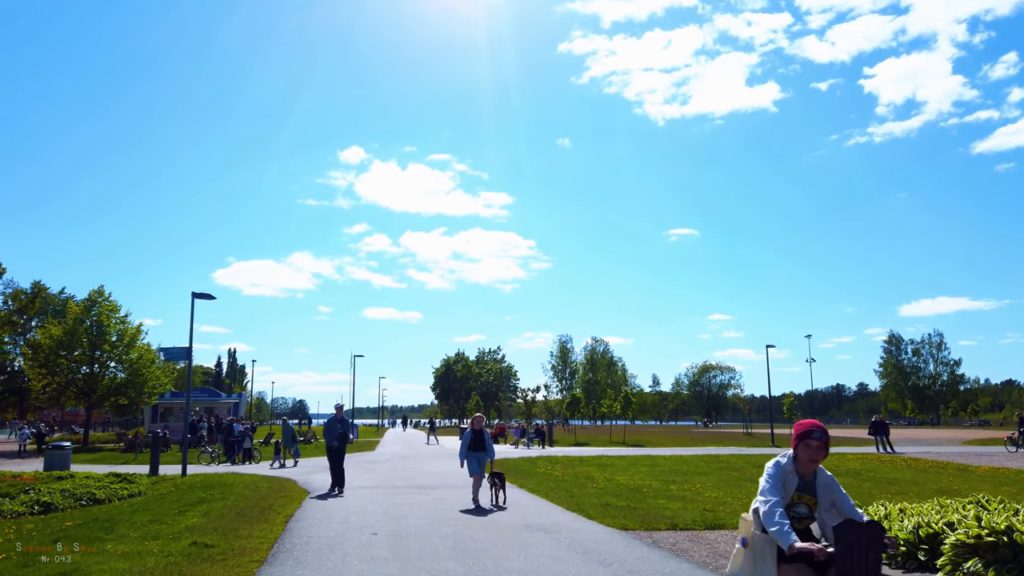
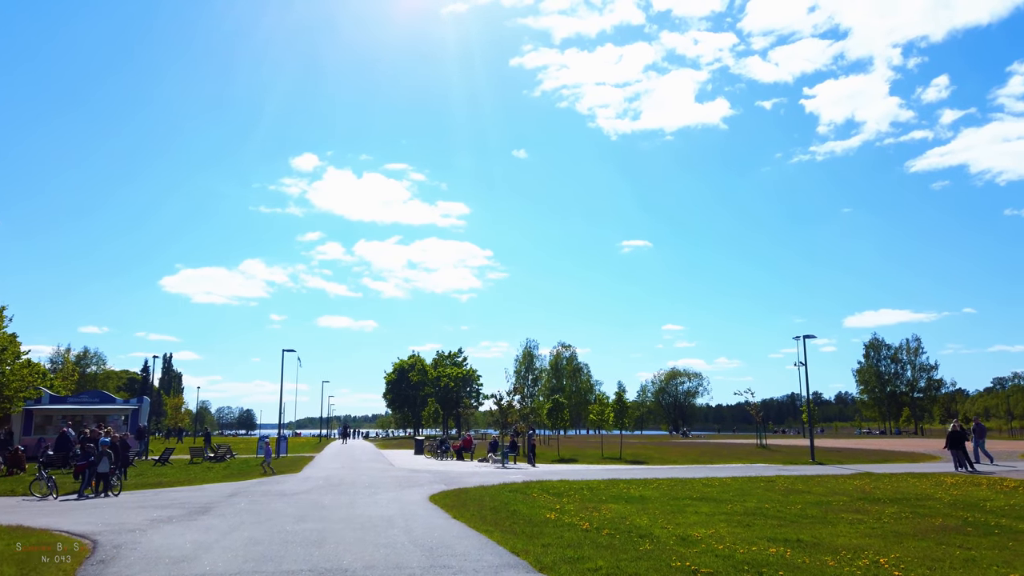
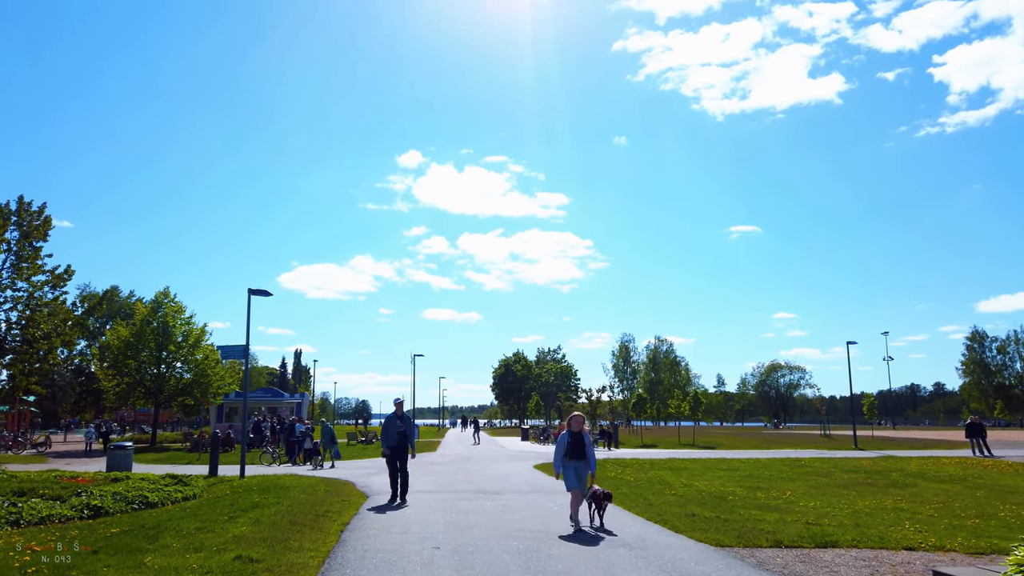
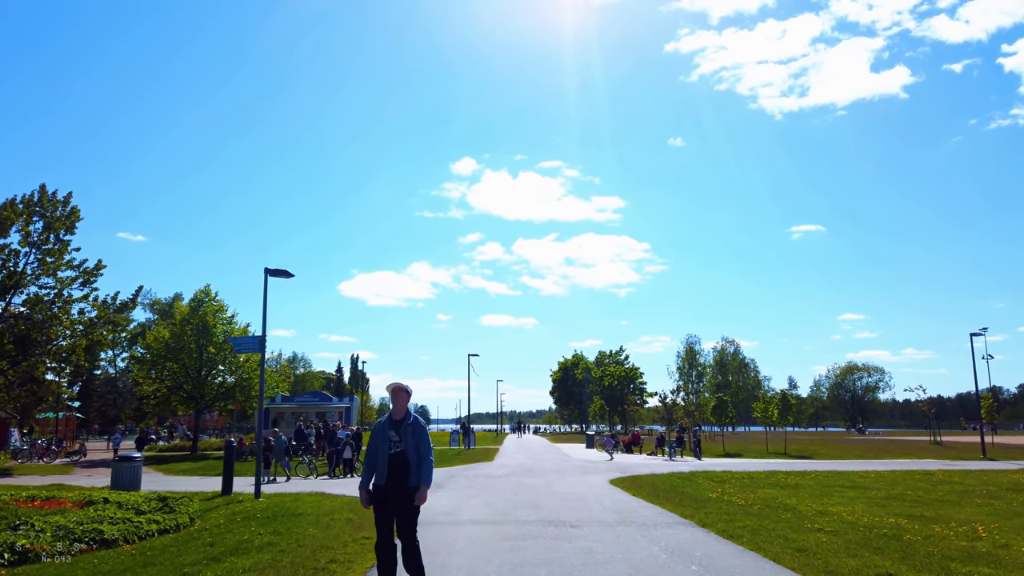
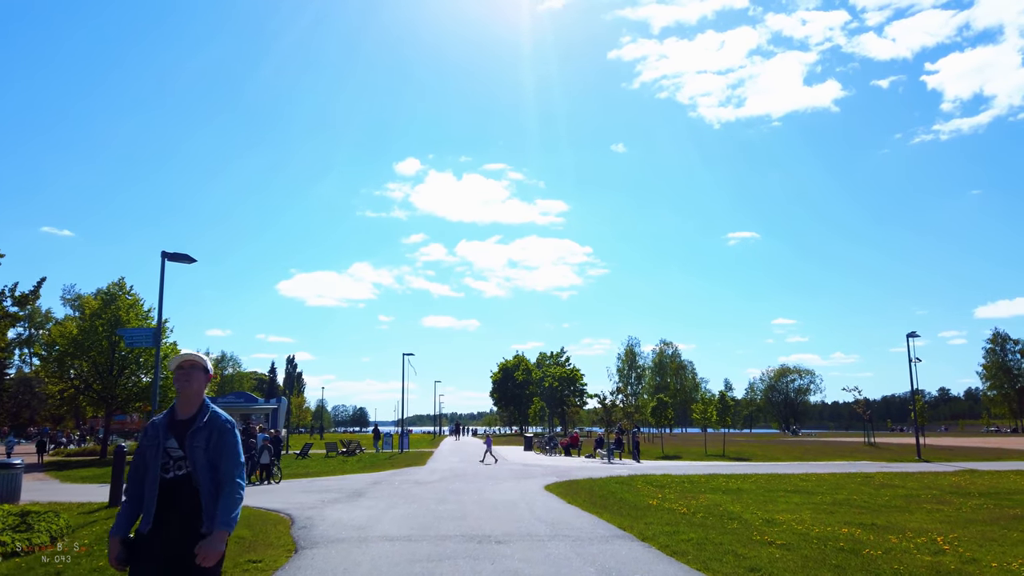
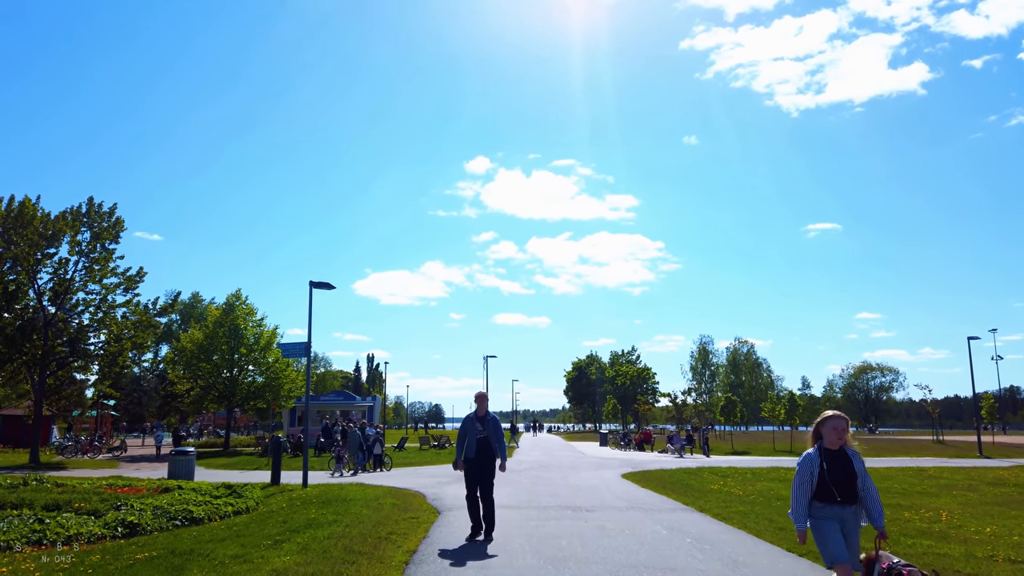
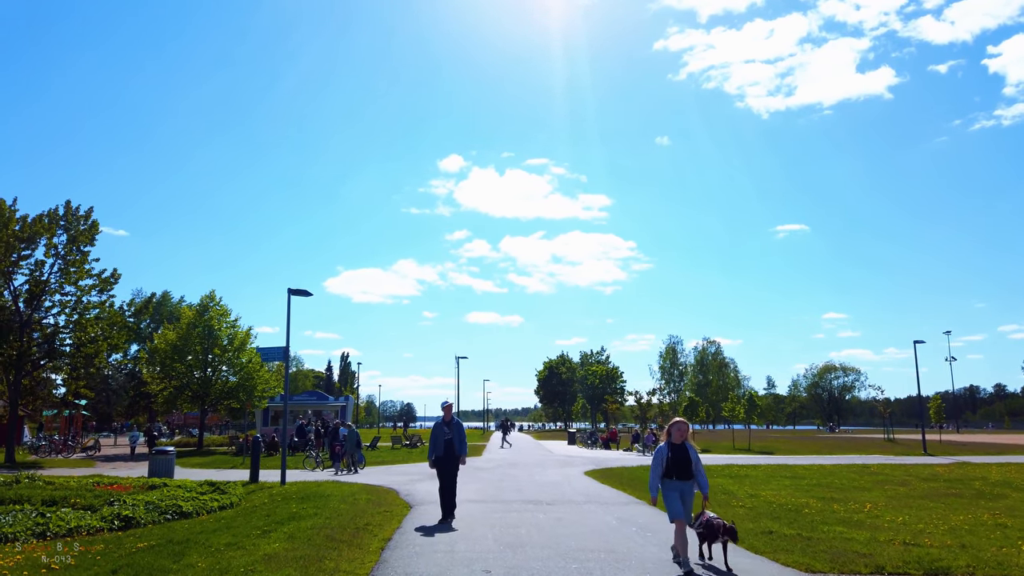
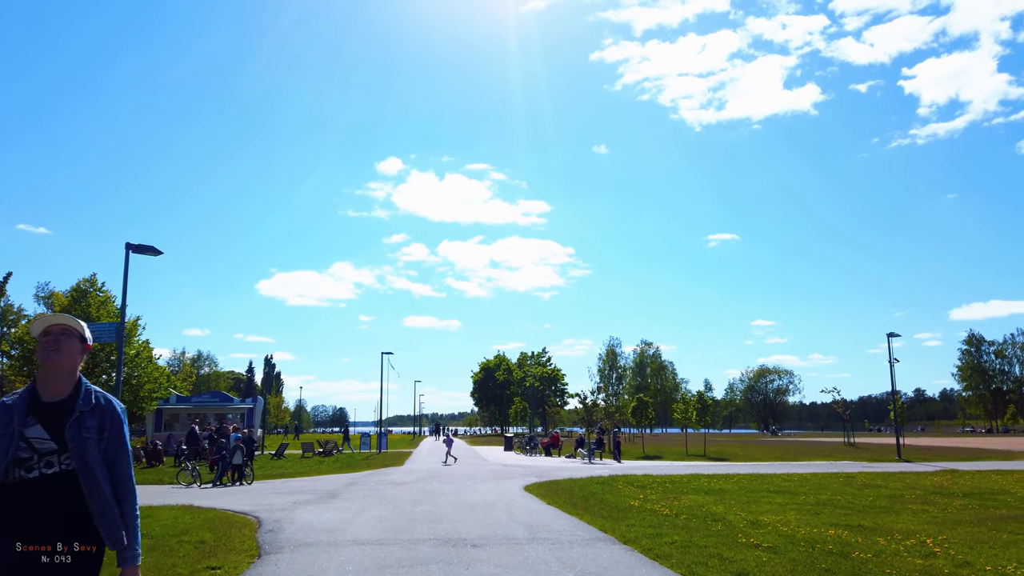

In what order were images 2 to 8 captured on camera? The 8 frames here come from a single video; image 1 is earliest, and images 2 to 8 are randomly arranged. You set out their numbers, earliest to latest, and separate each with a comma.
3, 7, 6, 4, 5, 8, 2
